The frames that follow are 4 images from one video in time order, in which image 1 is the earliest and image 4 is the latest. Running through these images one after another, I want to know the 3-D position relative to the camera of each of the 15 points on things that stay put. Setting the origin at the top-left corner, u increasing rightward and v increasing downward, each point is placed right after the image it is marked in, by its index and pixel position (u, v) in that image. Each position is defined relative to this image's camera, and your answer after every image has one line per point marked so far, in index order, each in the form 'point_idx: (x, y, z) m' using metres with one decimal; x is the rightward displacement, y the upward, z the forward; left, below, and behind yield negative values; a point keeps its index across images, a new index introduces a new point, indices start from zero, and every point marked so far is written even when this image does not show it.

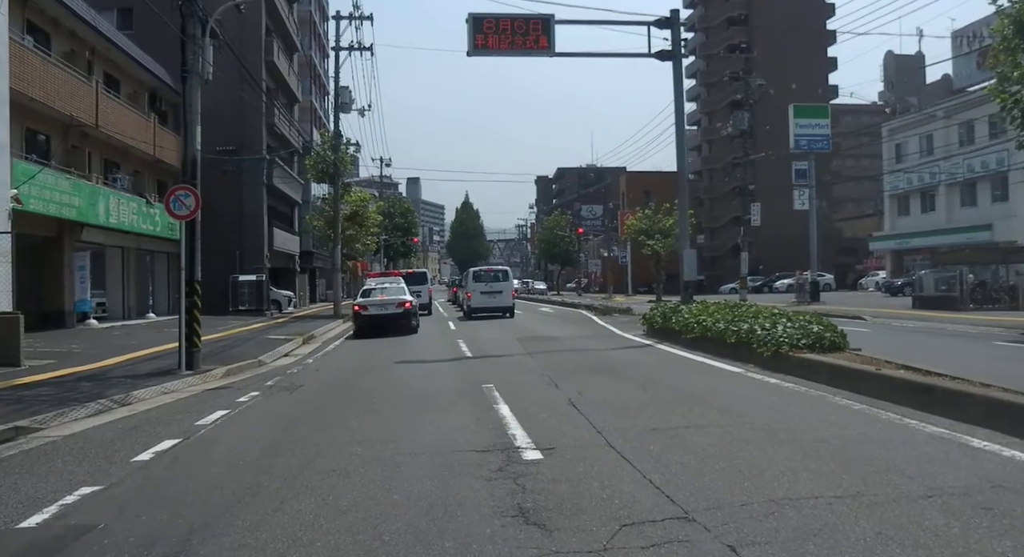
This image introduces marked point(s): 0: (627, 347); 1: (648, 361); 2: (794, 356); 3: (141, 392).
0: (+2.5, -1.5, +17.8) m
1: (+2.5, -1.5, +14.9) m
2: (+4.1, -1.1, +11.7) m
3: (-5.7, -1.7, +12.5) m
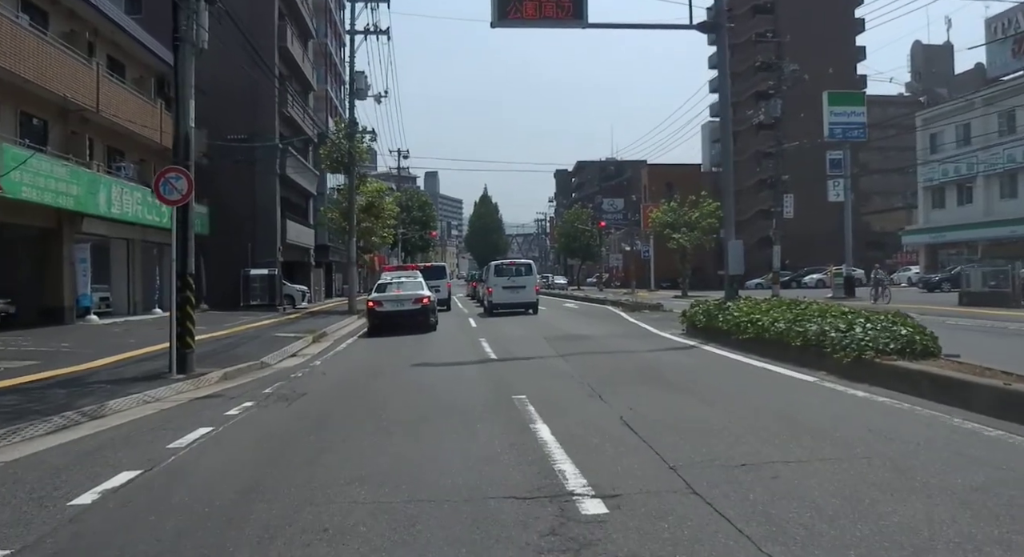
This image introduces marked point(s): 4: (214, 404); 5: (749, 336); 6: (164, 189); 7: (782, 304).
0: (+3.1, -1.4, +15.9) m
1: (+3.0, -1.4, +13.1) m
2: (+4.5, -1.0, +9.9) m
3: (-5.3, -1.6, +10.8) m
4: (-4.1, -1.7, +11.2) m
5: (+4.2, -1.0, +14.2) m
6: (-5.9, +1.5, +13.8) m
7: (+5.0, -0.5, +15.0) m
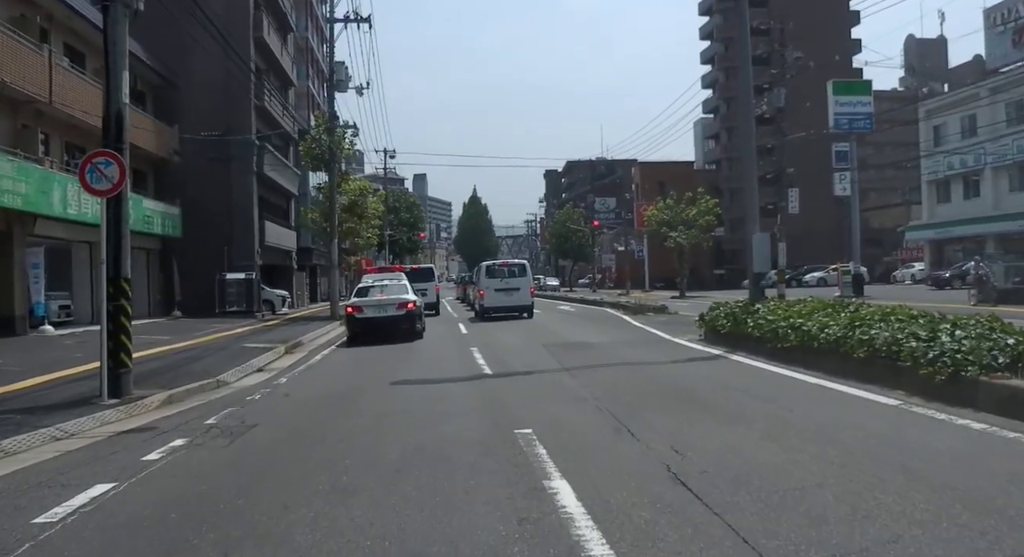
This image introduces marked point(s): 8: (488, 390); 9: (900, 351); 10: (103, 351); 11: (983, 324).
0: (+3.1, -1.3, +13.7) m
1: (+3.0, -1.4, +10.9) m
2: (+4.5, -1.0, +7.7) m
3: (-5.2, -1.7, +8.5) m
4: (-4.1, -1.8, +8.9) m
5: (+4.1, -1.0, +12.0) m
6: (-6.0, +1.4, +11.5) m
7: (+5.0, -0.4, +12.8) m
8: (-0.3, -1.6, +11.3) m
9: (+4.4, -0.8, +9.3) m
10: (-5.8, -1.0, +11.6) m
11: (+5.2, -0.5, +9.0) m
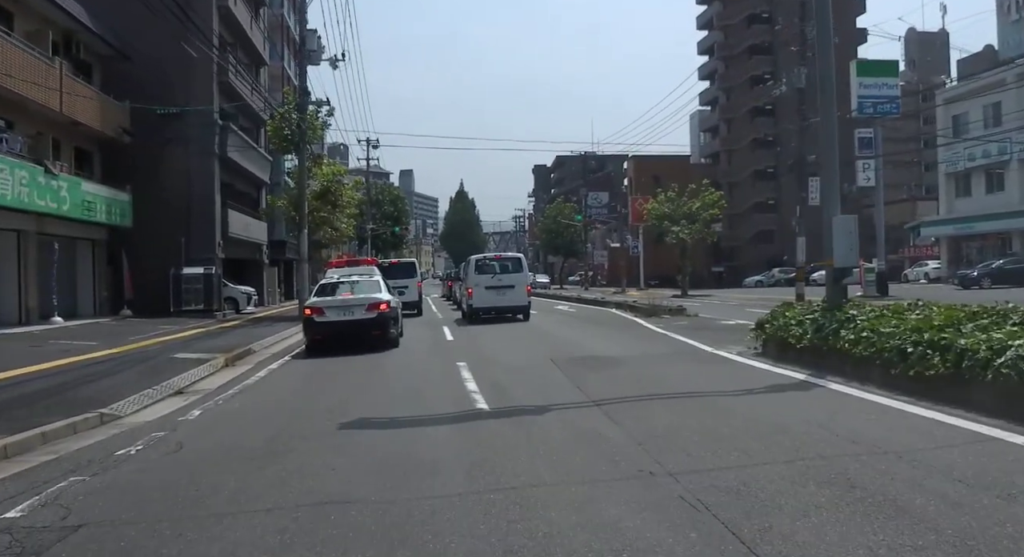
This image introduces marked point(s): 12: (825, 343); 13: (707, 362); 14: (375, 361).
0: (+3.1, -1.3, +9.8) m
1: (+3.1, -1.3, +7.0) m
2: (+4.7, -1.0, +3.8) m
3: (-5.1, -1.6, +4.5) m
4: (-4.0, -1.7, +4.8) m
5: (+4.2, -0.9, +8.1) m
6: (-5.8, +1.5, +7.4) m
7: (+5.0, -0.4, +8.9) m
8: (-0.2, -1.5, +7.3) m
9: (+4.5, -0.8, +5.3) m
10: (-5.7, -0.9, +7.5) m
11: (+5.4, -0.5, +5.1) m
12: (+4.1, -0.8, +10.7) m
13: (+3.1, -1.3, +12.8) m
14: (-2.6, -1.6, +16.0) m
